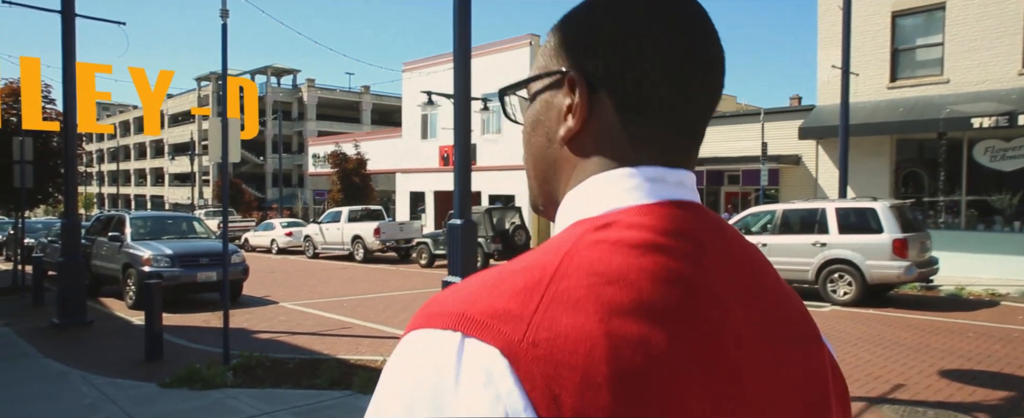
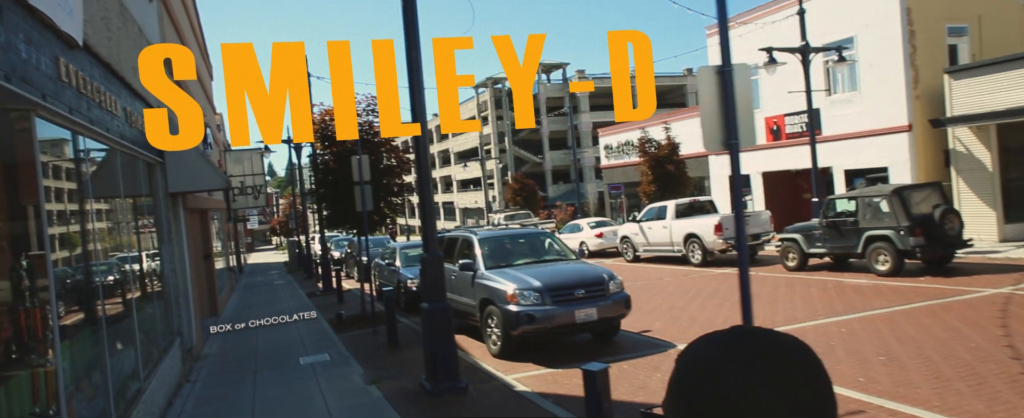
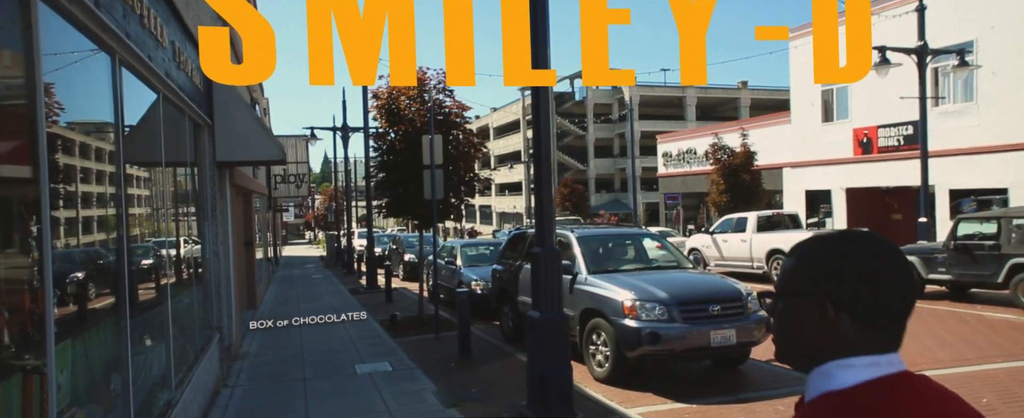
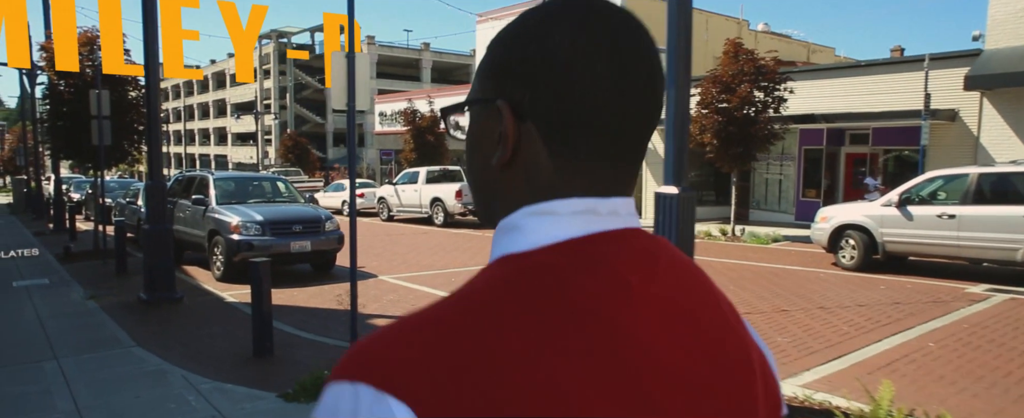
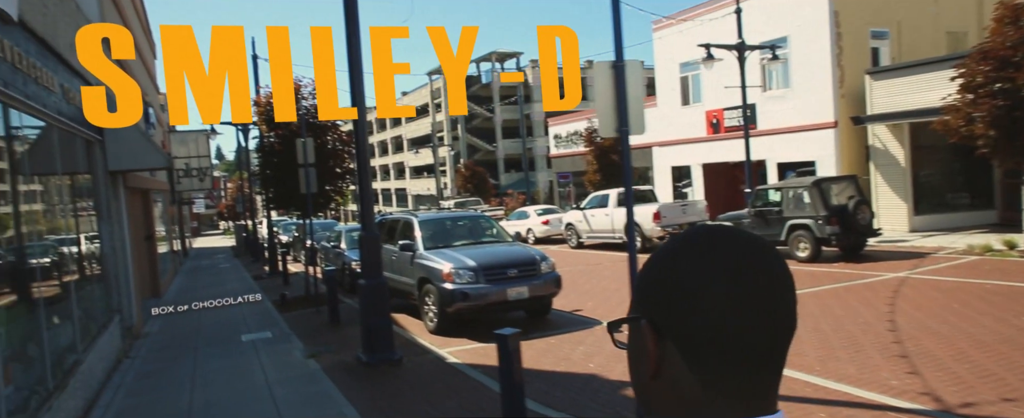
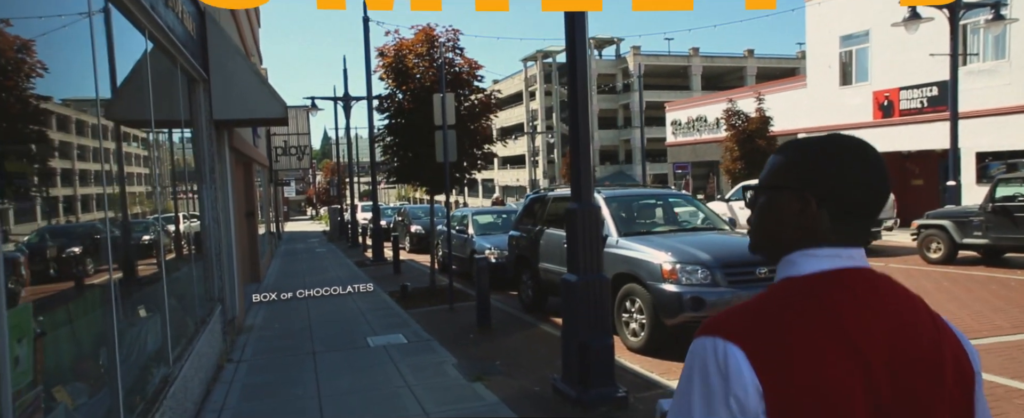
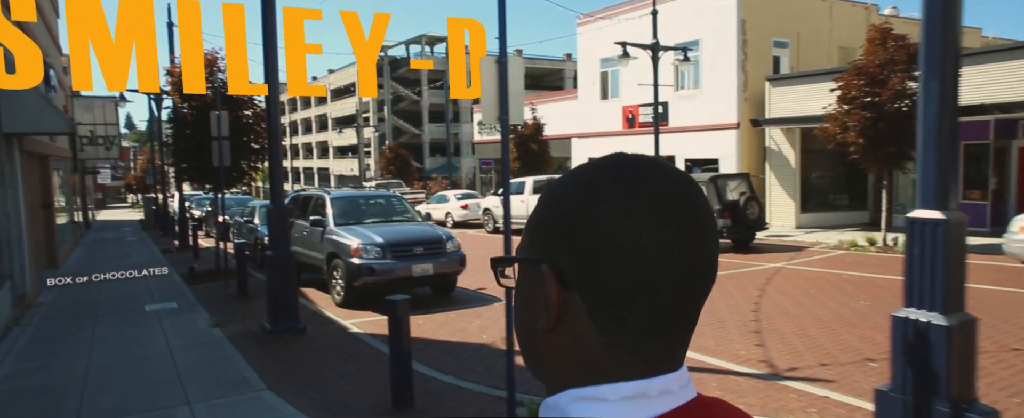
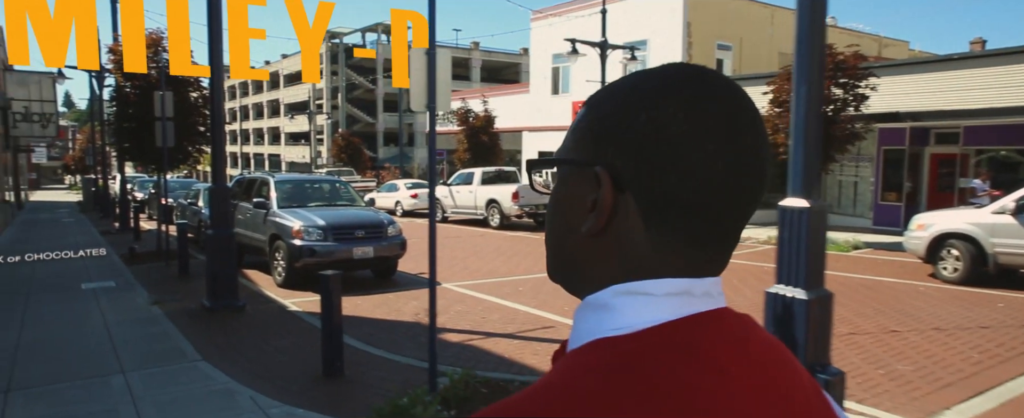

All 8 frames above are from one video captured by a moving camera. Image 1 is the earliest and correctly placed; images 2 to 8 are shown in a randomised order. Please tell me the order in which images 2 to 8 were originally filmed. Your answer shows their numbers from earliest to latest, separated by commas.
4, 8, 7, 5, 2, 3, 6
